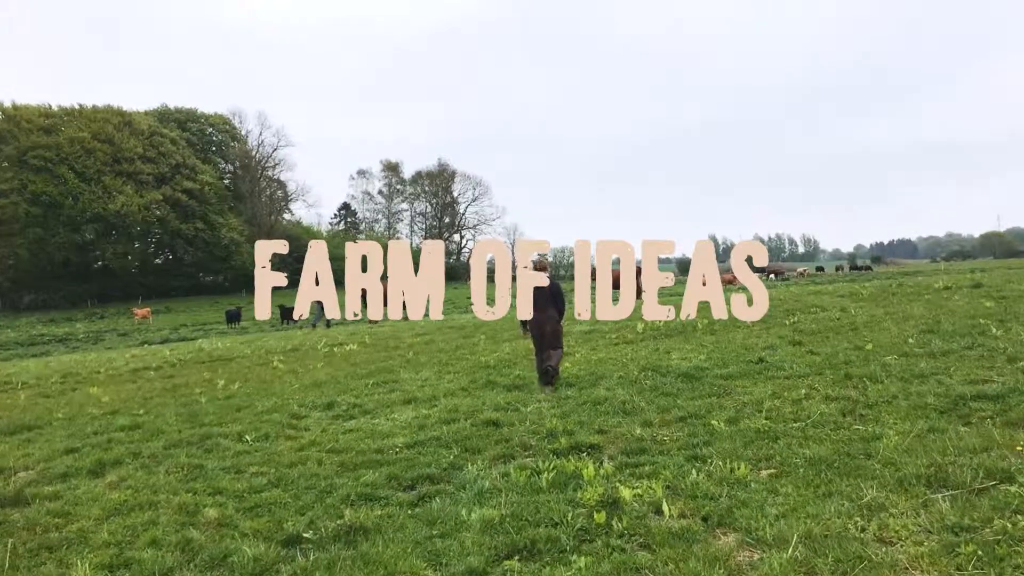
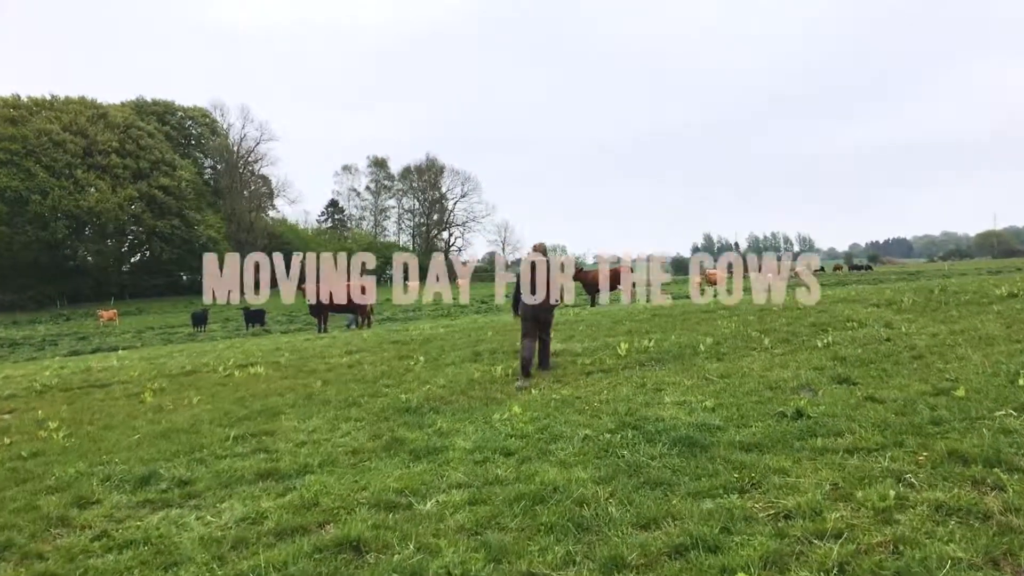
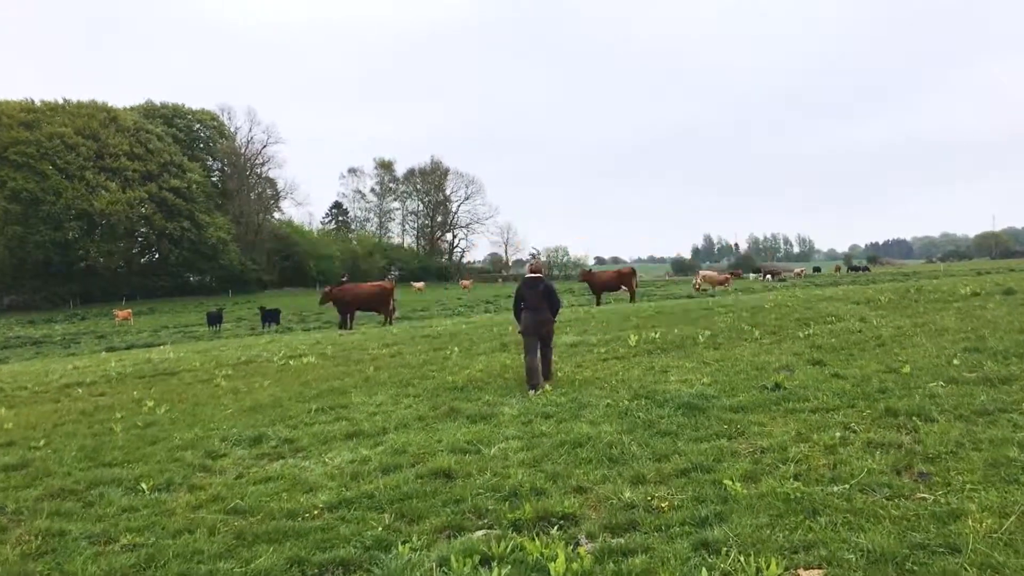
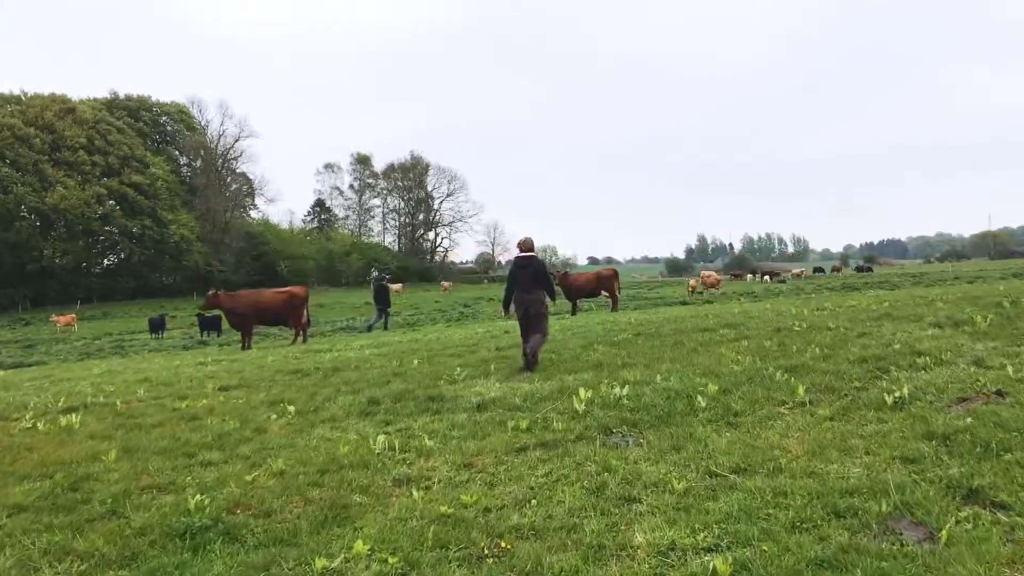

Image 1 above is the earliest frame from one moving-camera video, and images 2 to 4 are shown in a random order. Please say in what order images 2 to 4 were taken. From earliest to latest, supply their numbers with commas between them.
3, 2, 4
